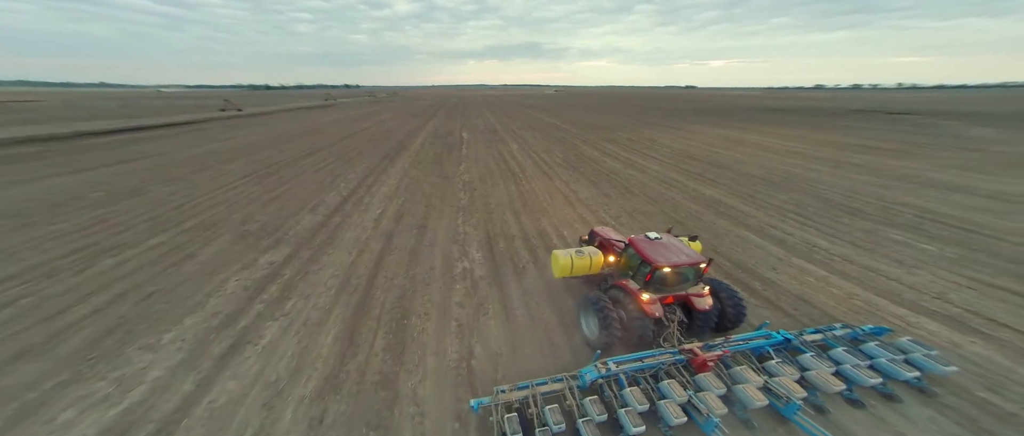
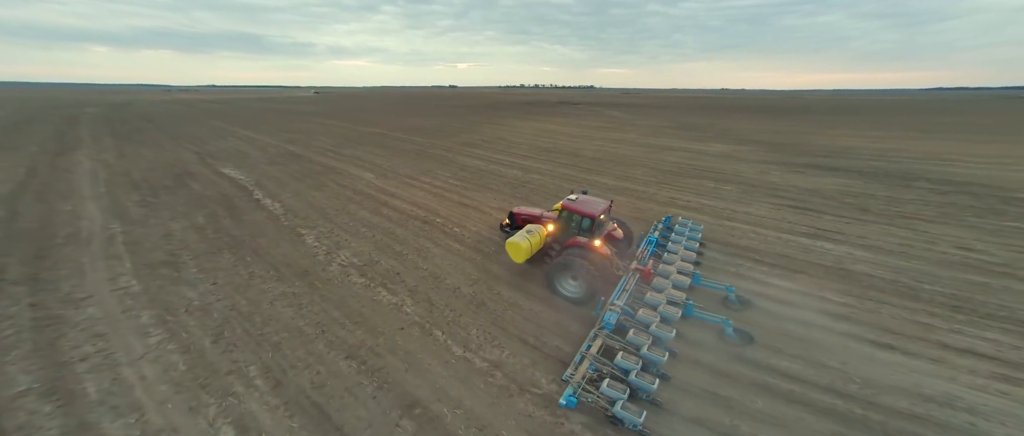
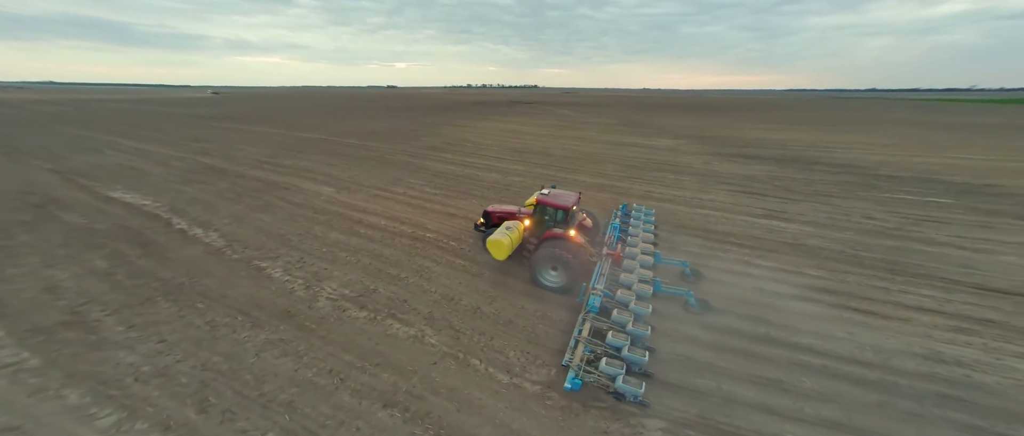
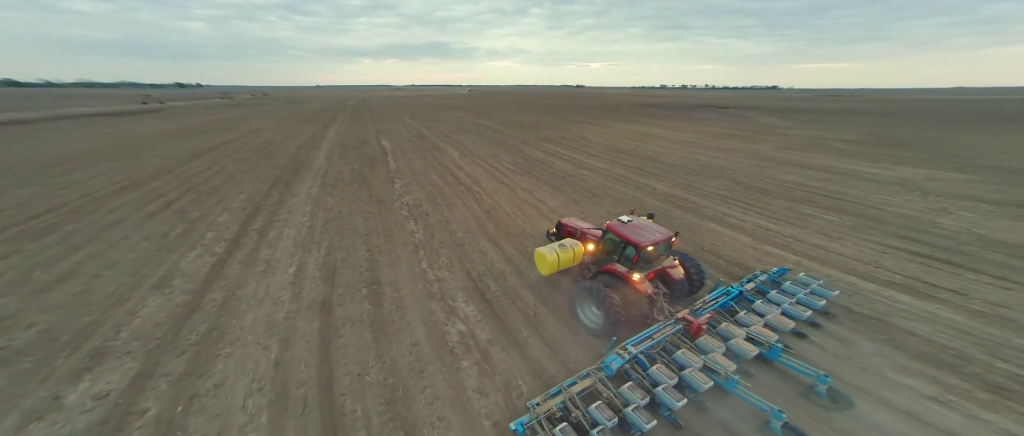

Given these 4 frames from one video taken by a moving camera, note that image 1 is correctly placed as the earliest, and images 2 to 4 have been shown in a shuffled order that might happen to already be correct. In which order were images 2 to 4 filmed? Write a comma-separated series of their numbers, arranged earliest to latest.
4, 2, 3
